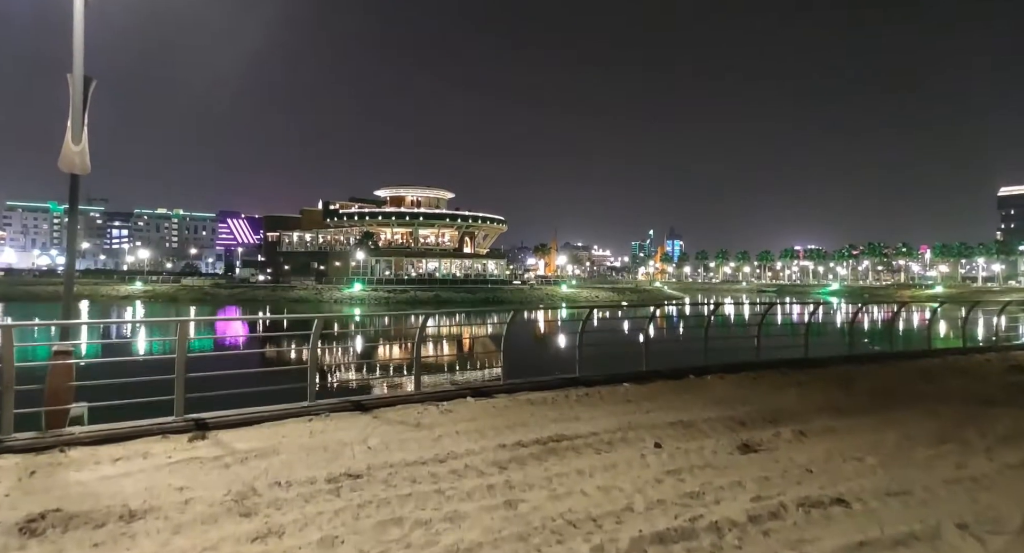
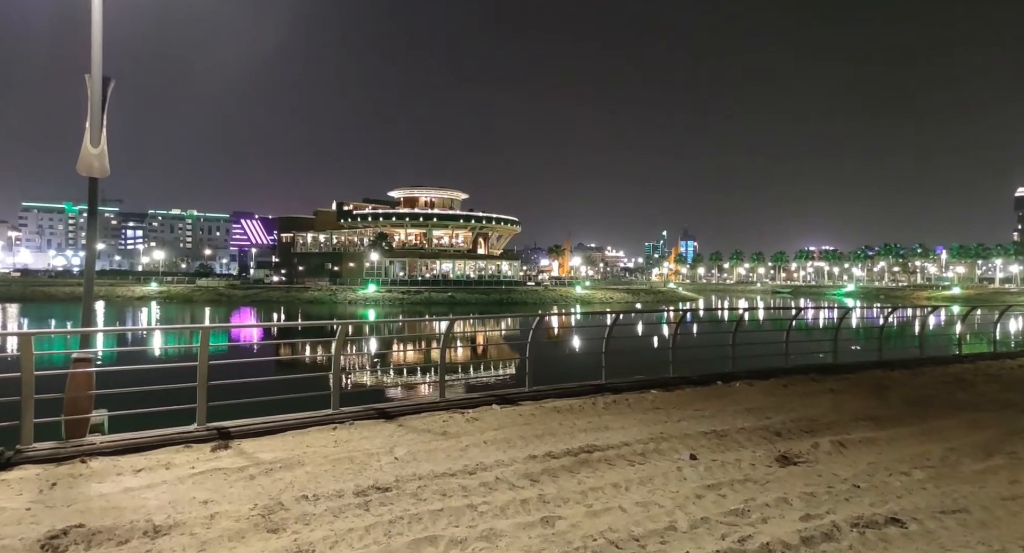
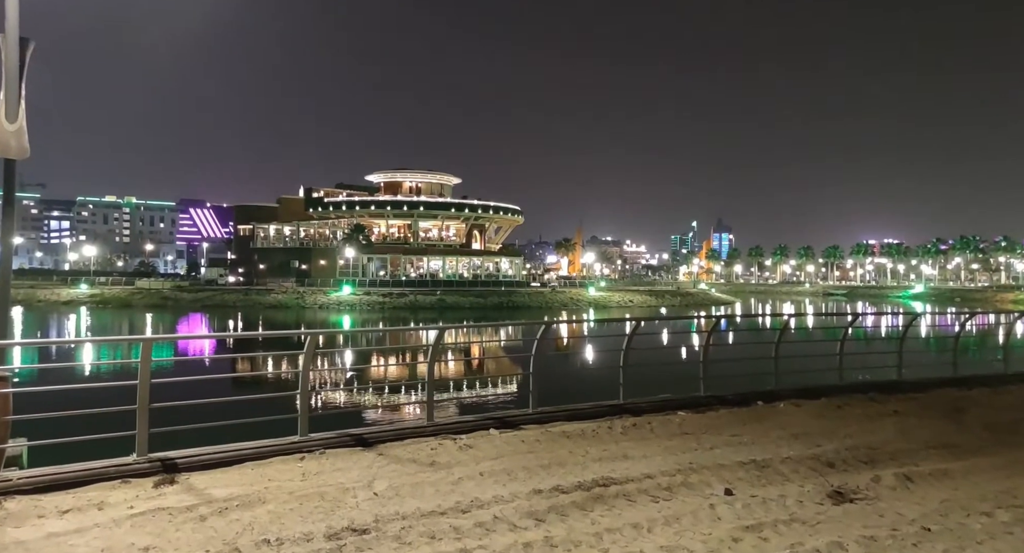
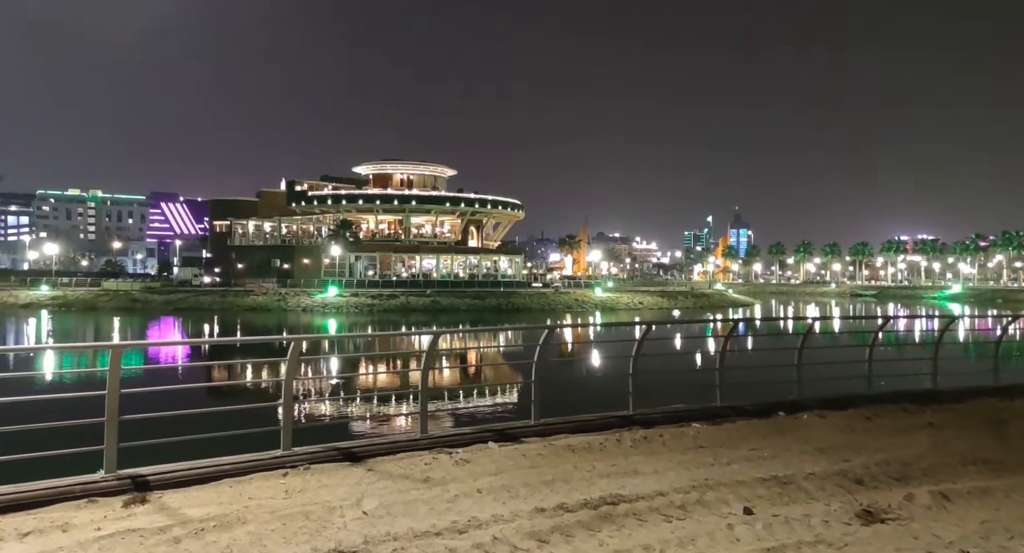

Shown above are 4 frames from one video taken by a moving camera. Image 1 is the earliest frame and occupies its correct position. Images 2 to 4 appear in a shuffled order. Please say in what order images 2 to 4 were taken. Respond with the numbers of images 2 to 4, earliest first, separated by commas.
2, 3, 4
